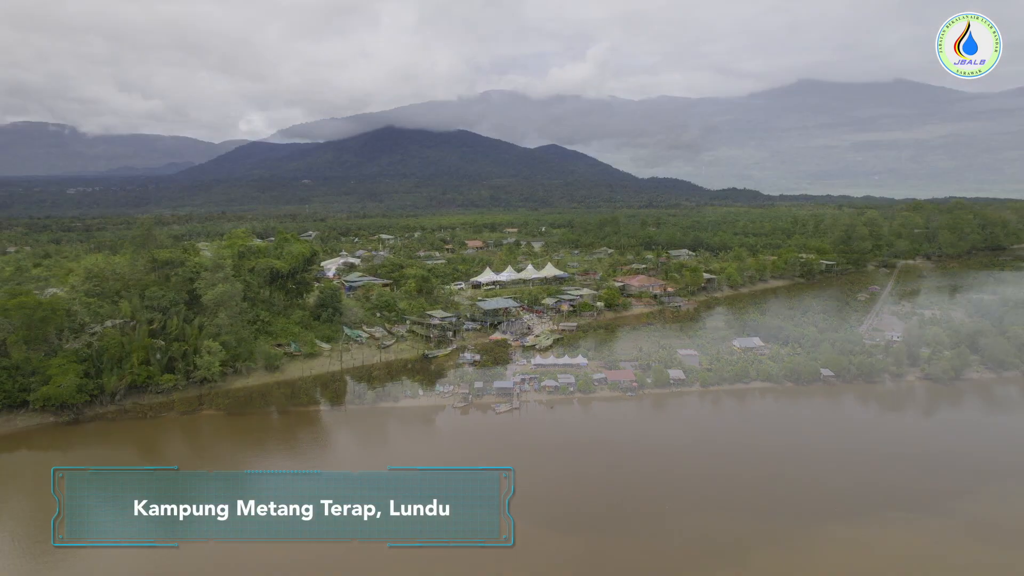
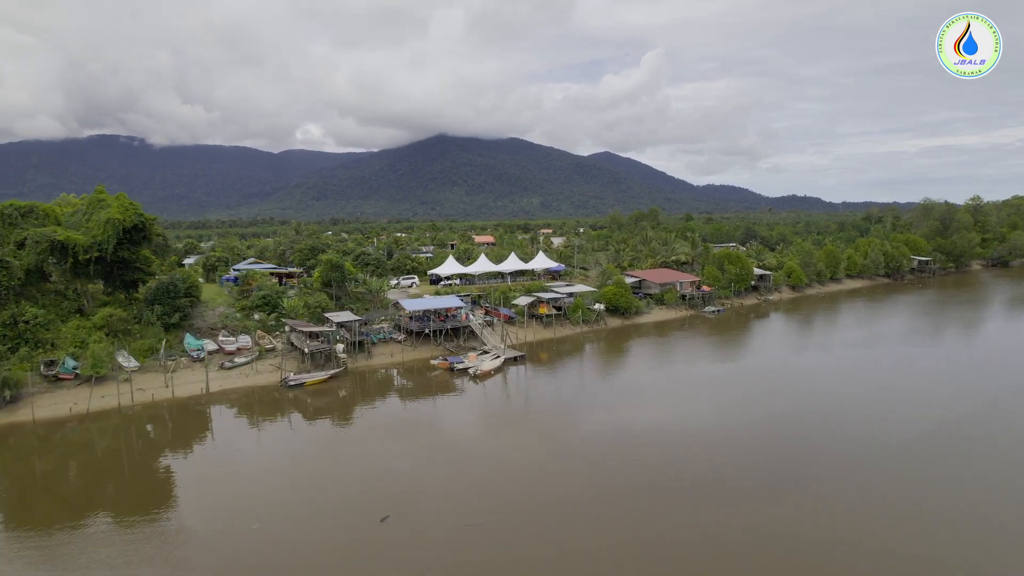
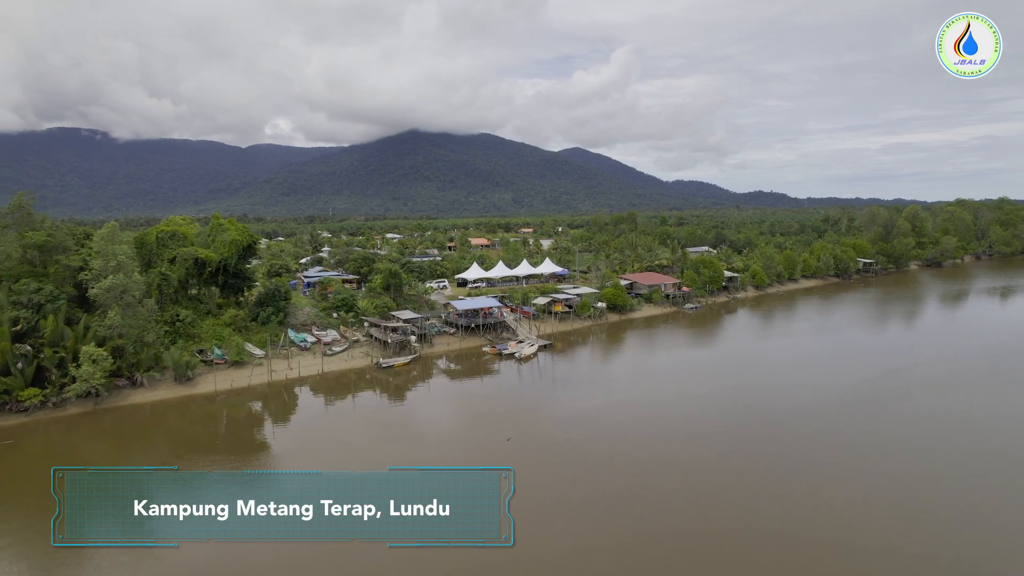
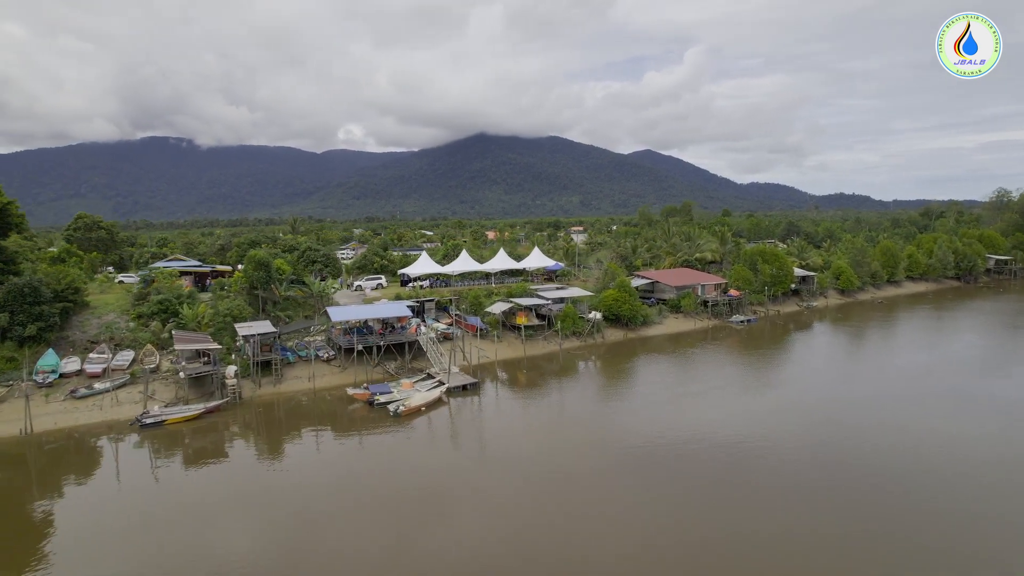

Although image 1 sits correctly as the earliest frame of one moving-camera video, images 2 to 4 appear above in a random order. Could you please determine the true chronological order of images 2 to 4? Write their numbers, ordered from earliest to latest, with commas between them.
3, 2, 4
